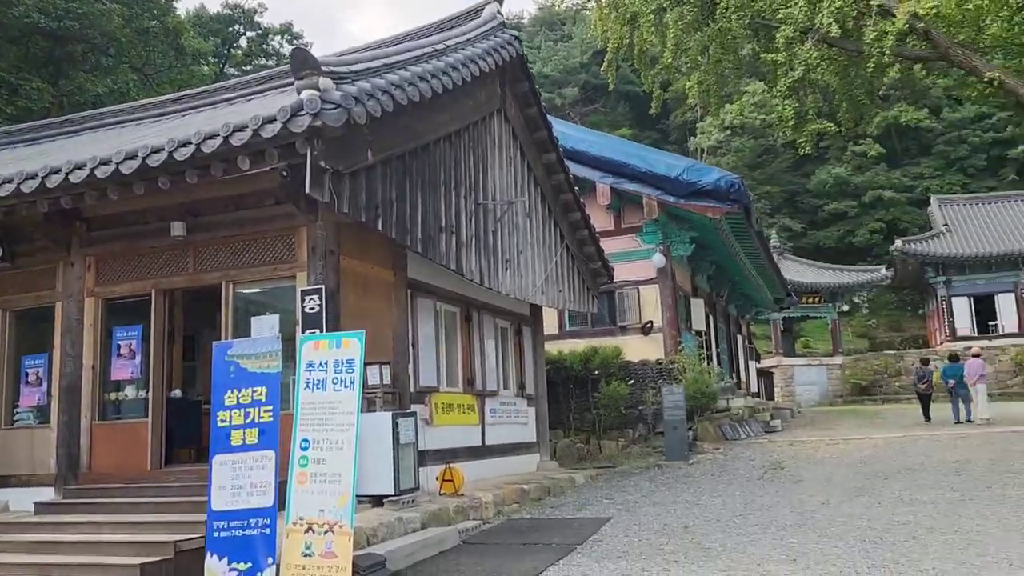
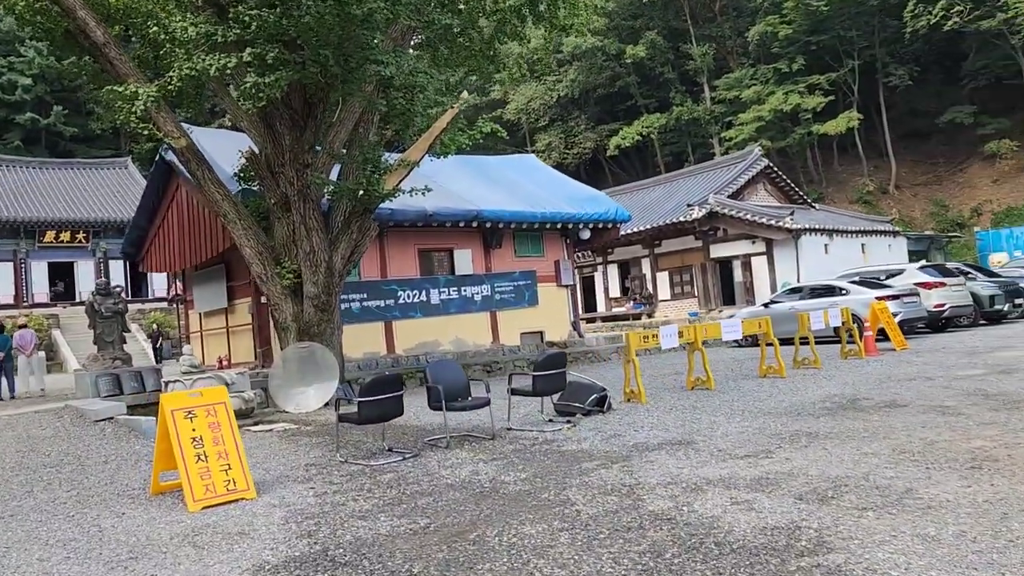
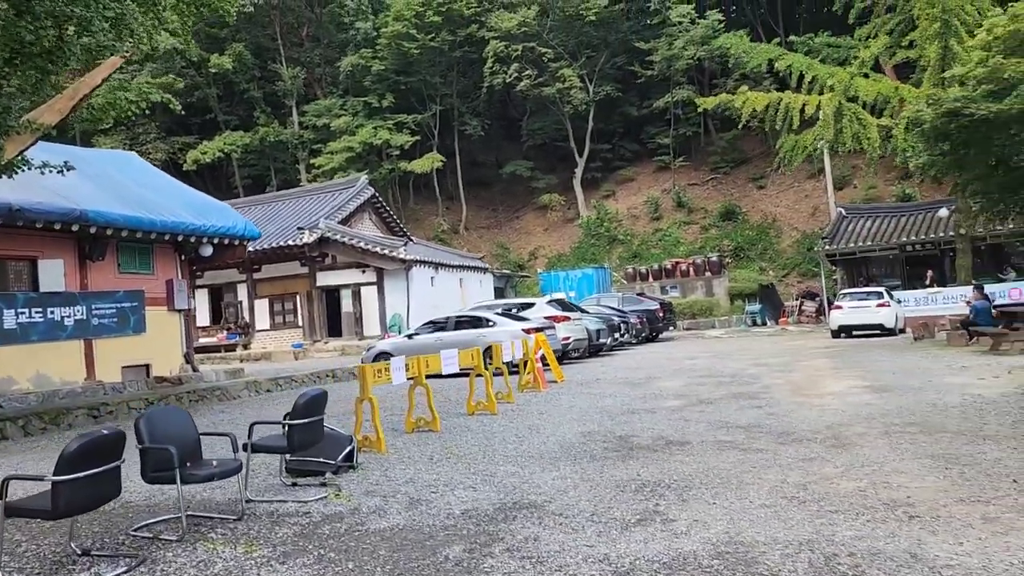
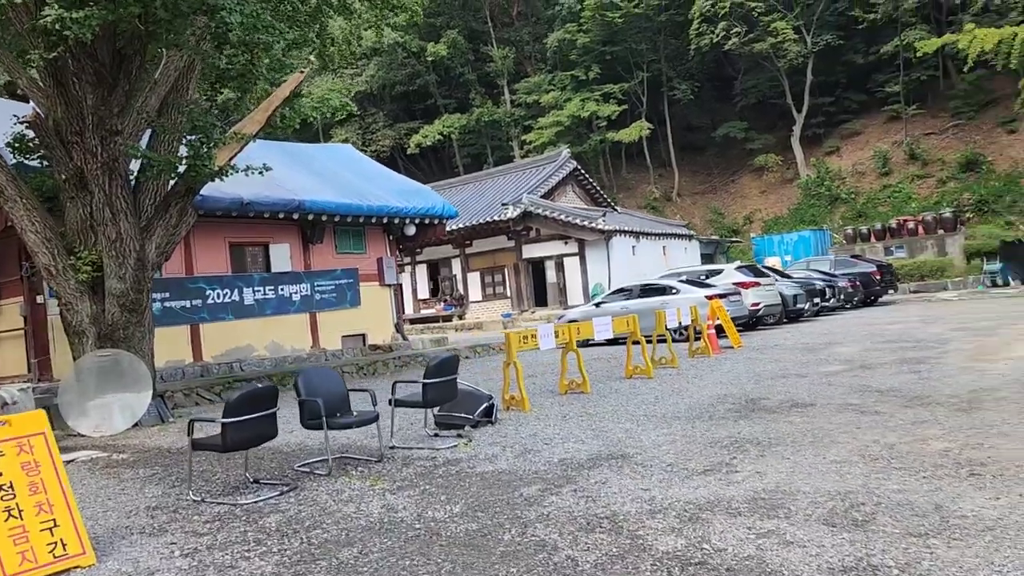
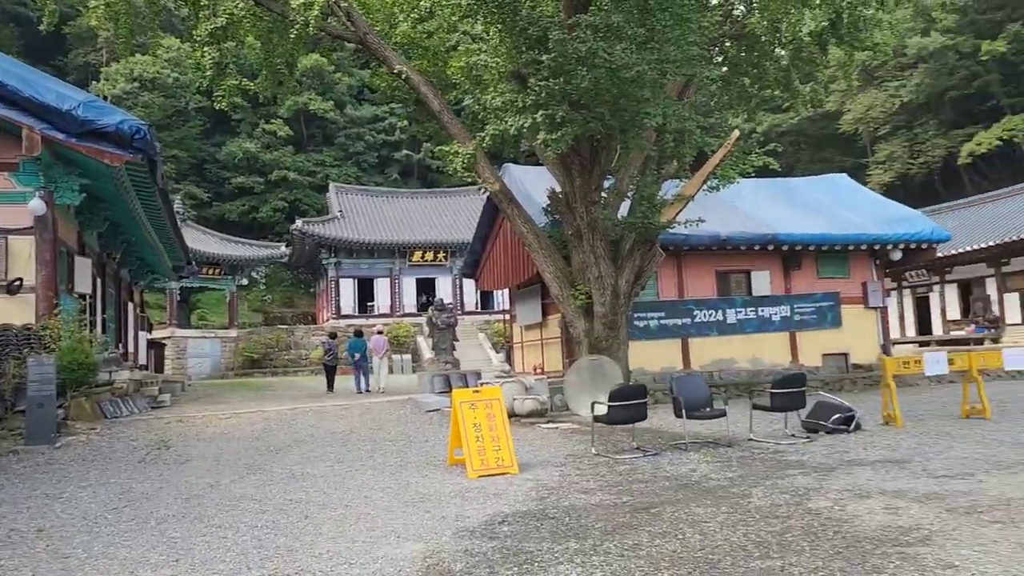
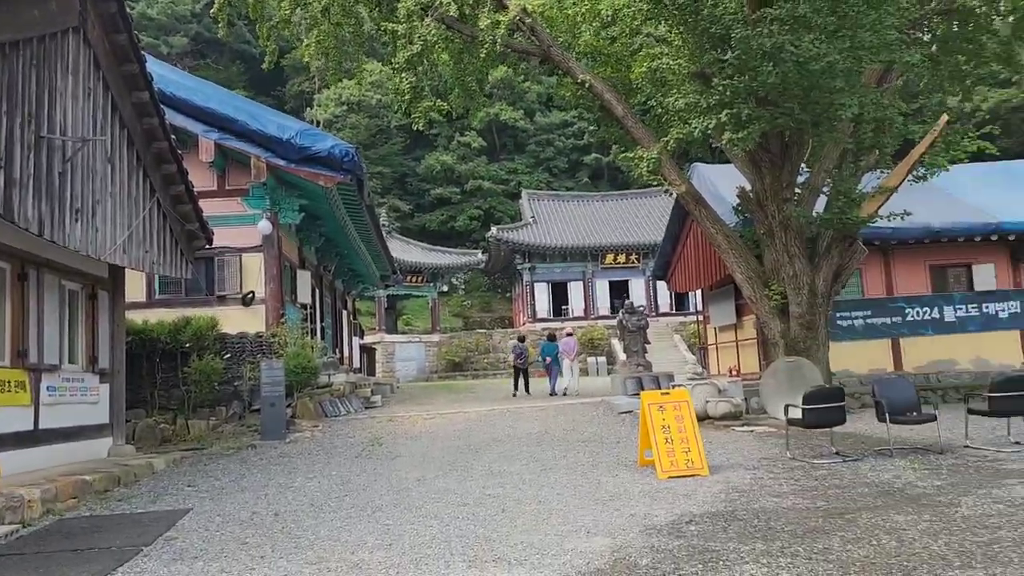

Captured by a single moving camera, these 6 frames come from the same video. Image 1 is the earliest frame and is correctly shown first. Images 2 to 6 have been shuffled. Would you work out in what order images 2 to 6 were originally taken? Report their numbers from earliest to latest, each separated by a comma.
6, 5, 2, 4, 3
